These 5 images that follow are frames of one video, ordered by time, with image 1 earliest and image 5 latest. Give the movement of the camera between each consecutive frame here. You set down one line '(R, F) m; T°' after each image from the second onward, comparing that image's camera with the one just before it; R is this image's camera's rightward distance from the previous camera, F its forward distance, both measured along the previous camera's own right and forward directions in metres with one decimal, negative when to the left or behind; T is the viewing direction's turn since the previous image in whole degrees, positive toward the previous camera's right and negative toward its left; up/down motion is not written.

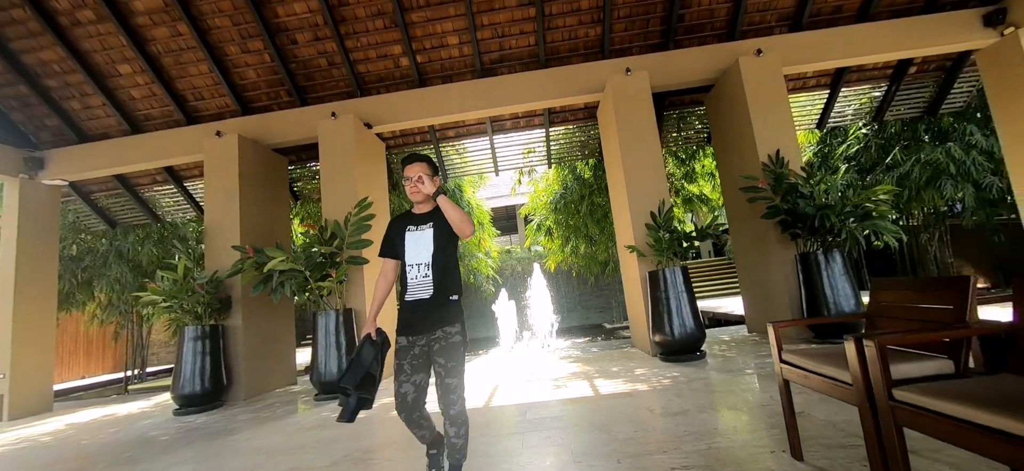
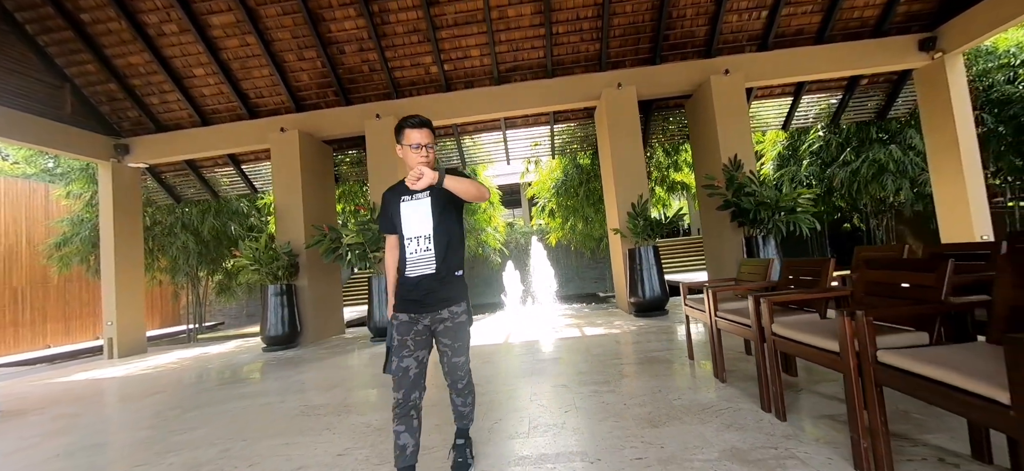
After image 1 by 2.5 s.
(-0.1, -1.0) m; 0°
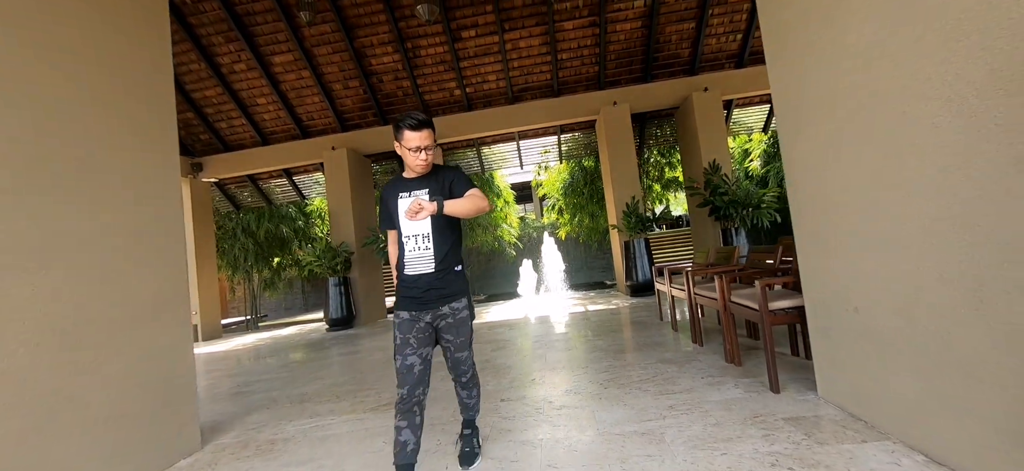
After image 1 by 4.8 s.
(-0.1, -1.0) m; -2°
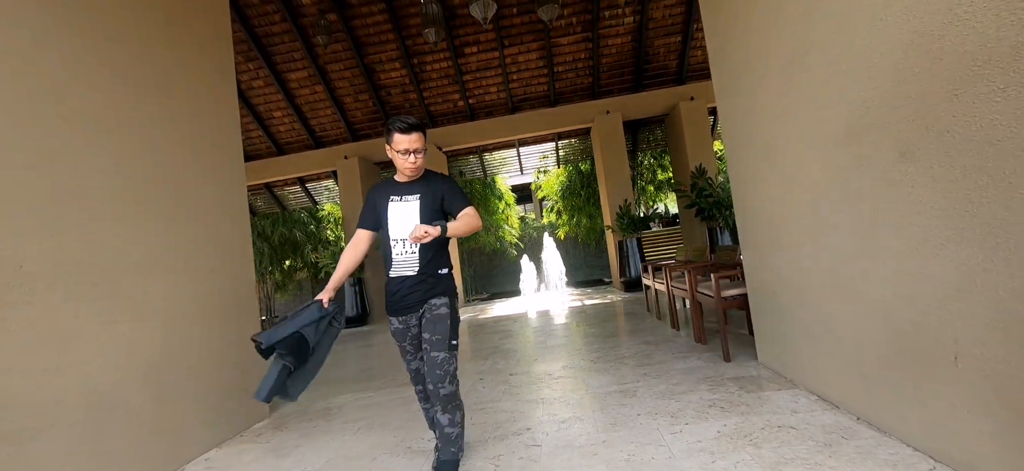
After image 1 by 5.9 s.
(0.0, -0.5) m; 0°
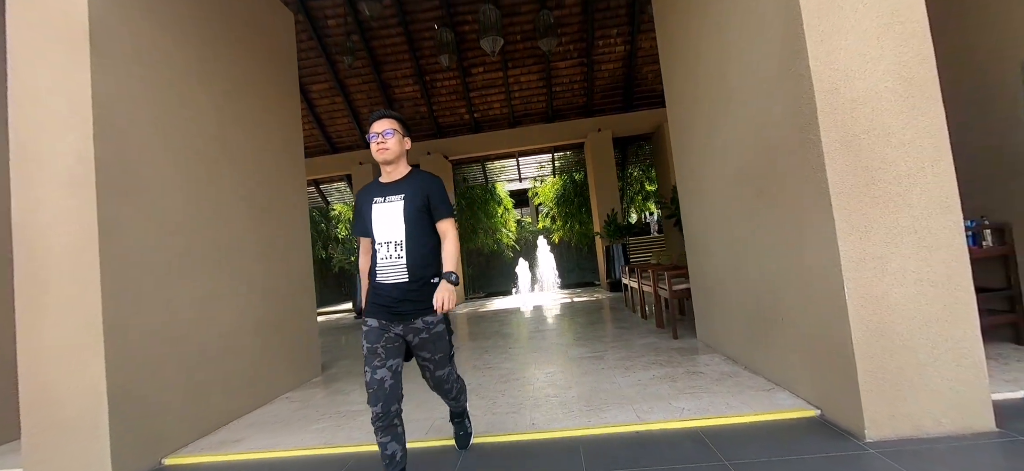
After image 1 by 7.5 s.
(-0.1, -0.7) m; +1°
